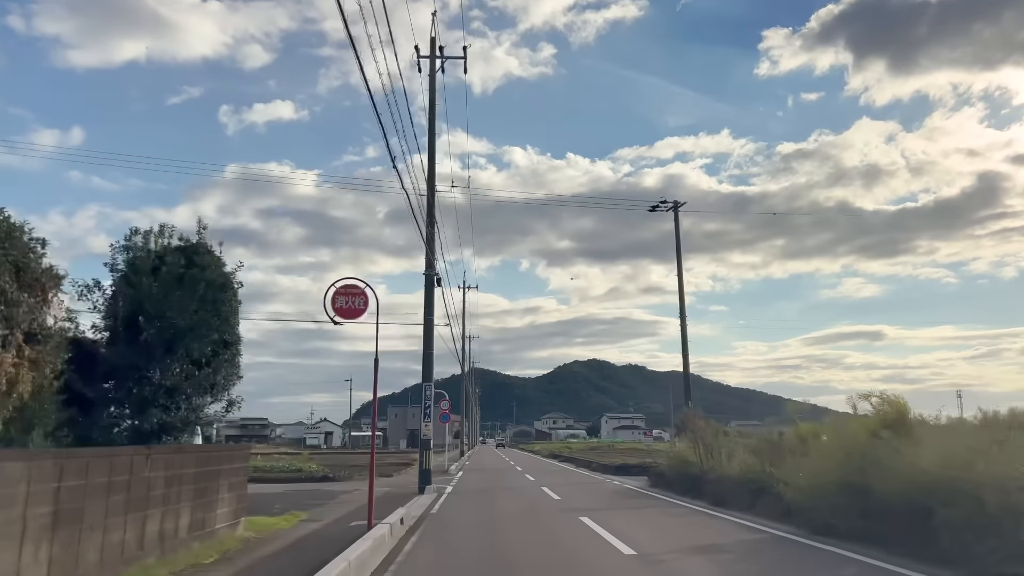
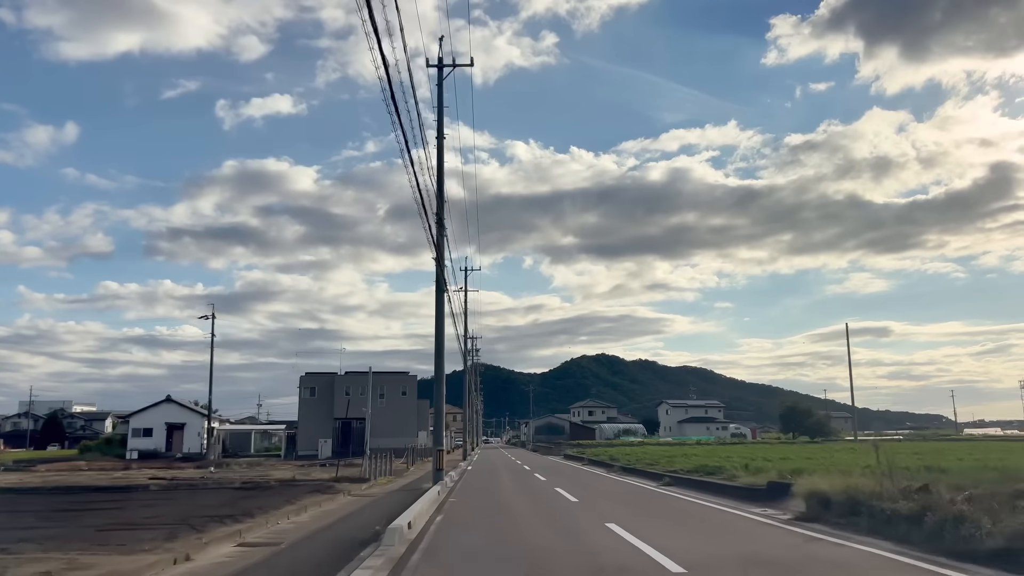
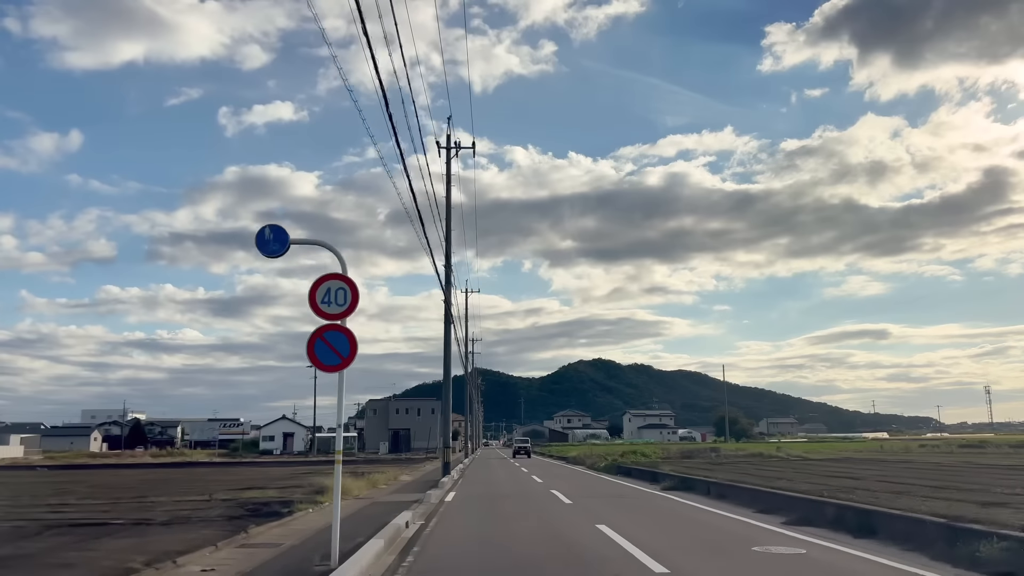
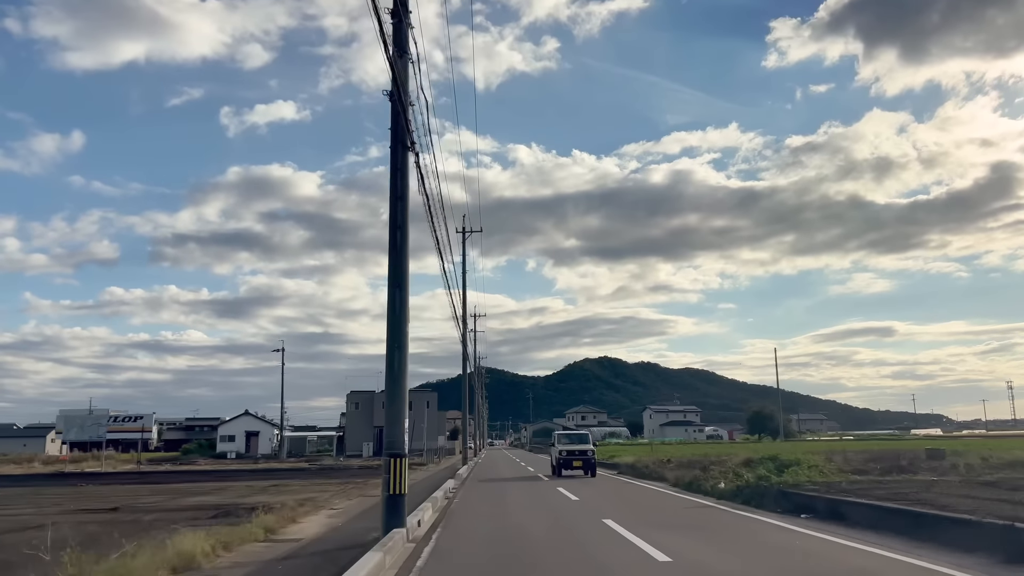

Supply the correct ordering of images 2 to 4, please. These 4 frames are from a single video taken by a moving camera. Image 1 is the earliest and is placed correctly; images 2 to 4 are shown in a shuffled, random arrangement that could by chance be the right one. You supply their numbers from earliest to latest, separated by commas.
3, 4, 2
